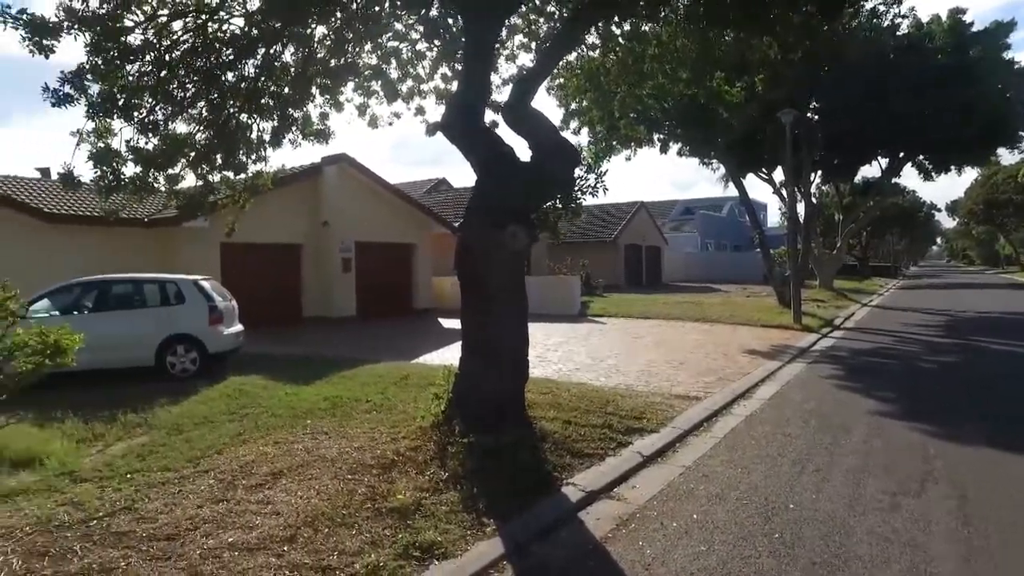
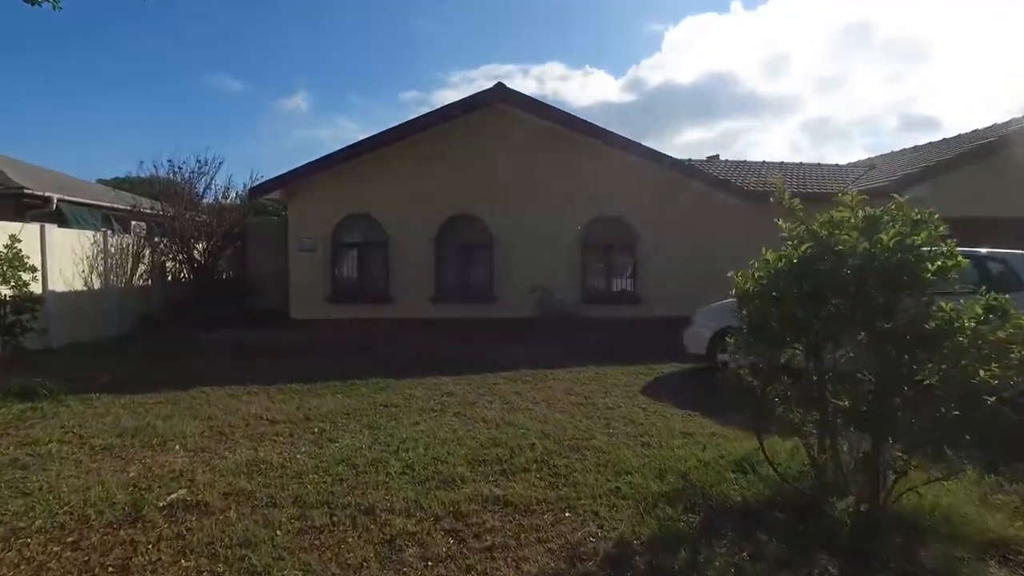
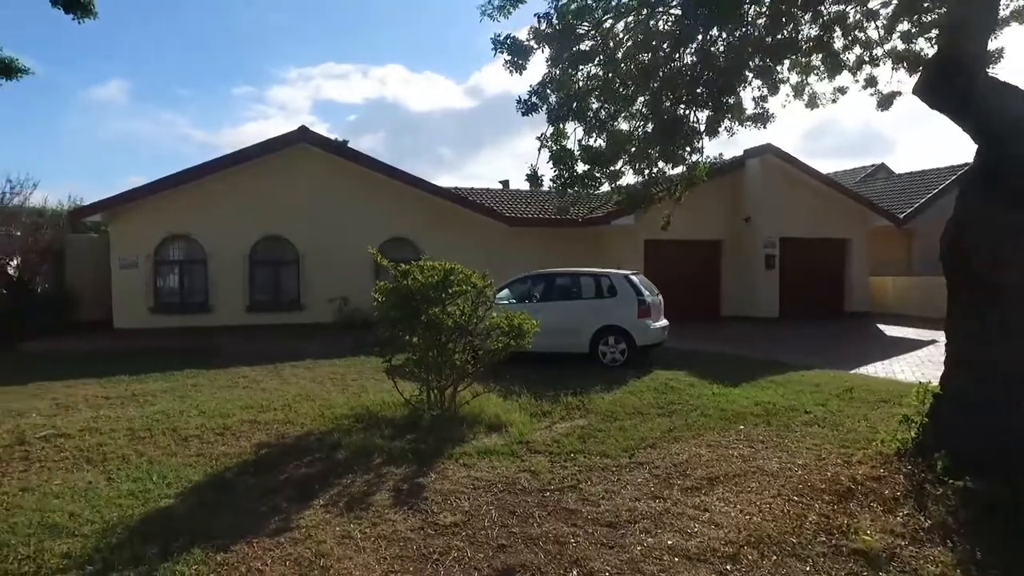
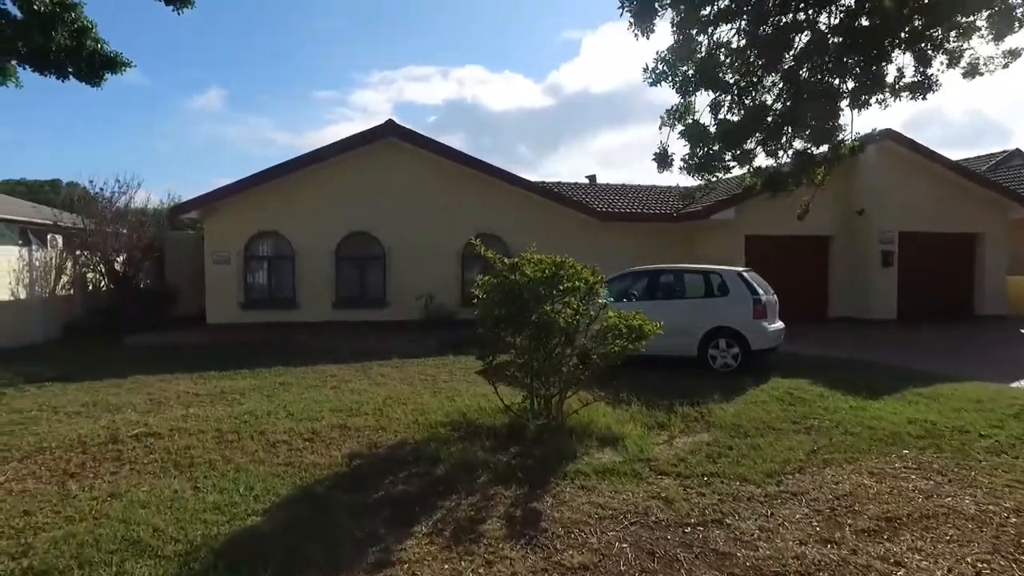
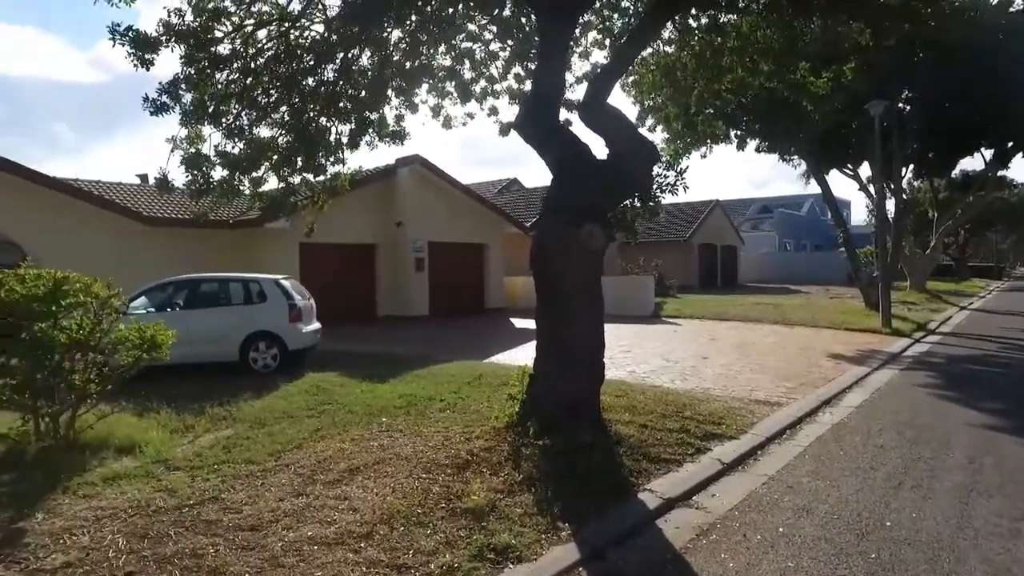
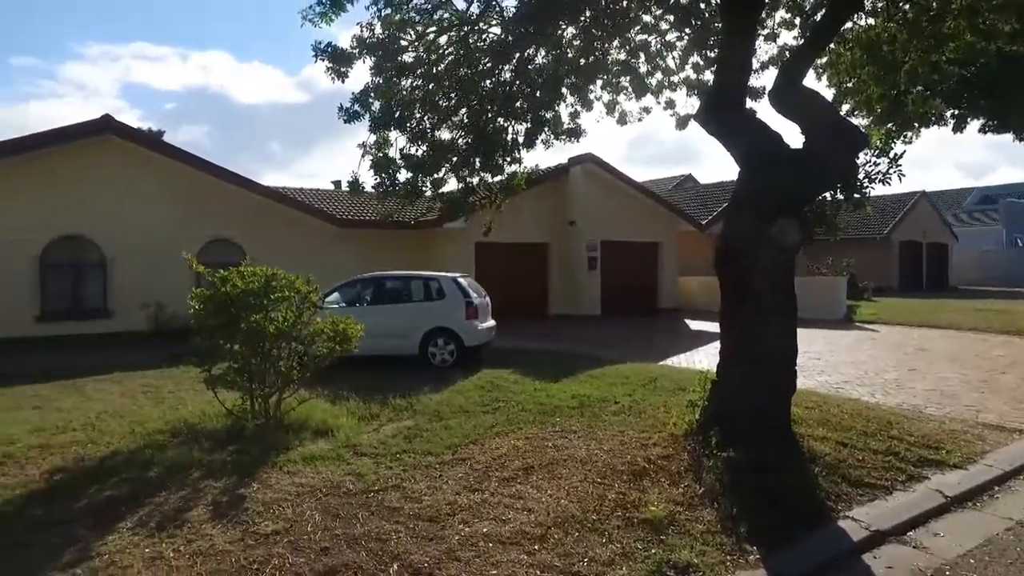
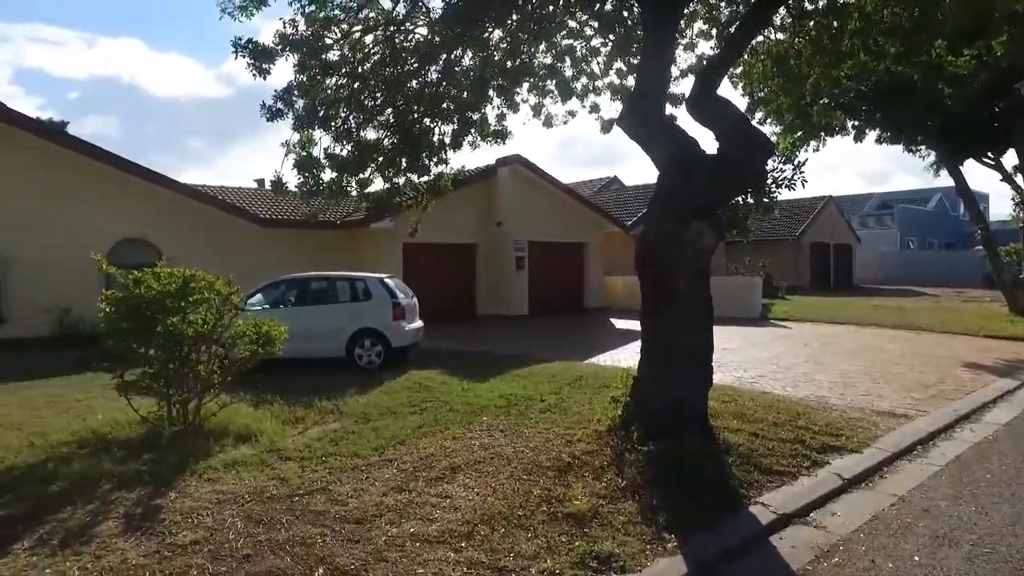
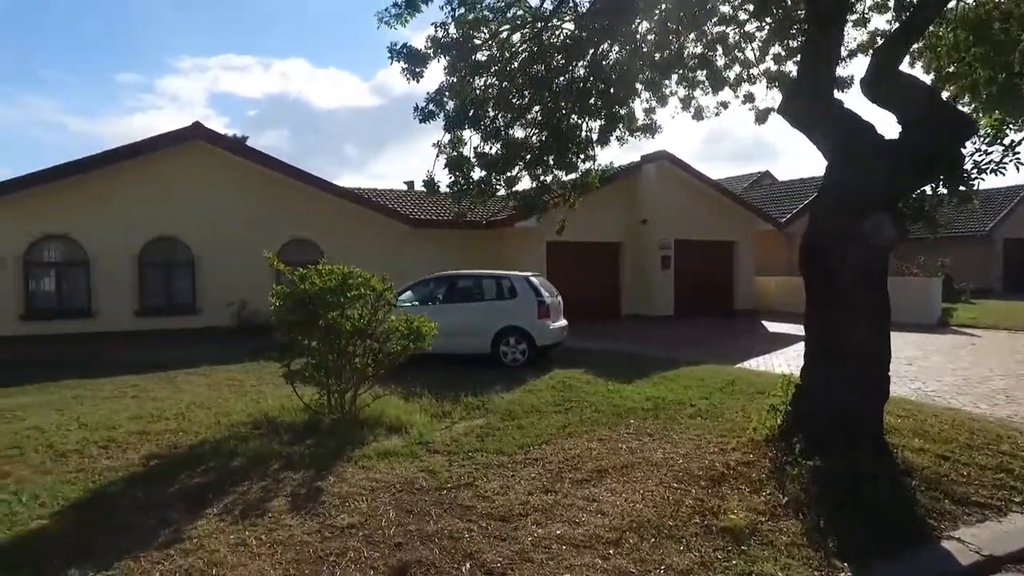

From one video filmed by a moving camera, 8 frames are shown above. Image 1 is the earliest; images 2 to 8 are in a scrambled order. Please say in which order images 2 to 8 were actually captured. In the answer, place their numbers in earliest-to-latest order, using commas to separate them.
5, 7, 6, 8, 3, 4, 2
